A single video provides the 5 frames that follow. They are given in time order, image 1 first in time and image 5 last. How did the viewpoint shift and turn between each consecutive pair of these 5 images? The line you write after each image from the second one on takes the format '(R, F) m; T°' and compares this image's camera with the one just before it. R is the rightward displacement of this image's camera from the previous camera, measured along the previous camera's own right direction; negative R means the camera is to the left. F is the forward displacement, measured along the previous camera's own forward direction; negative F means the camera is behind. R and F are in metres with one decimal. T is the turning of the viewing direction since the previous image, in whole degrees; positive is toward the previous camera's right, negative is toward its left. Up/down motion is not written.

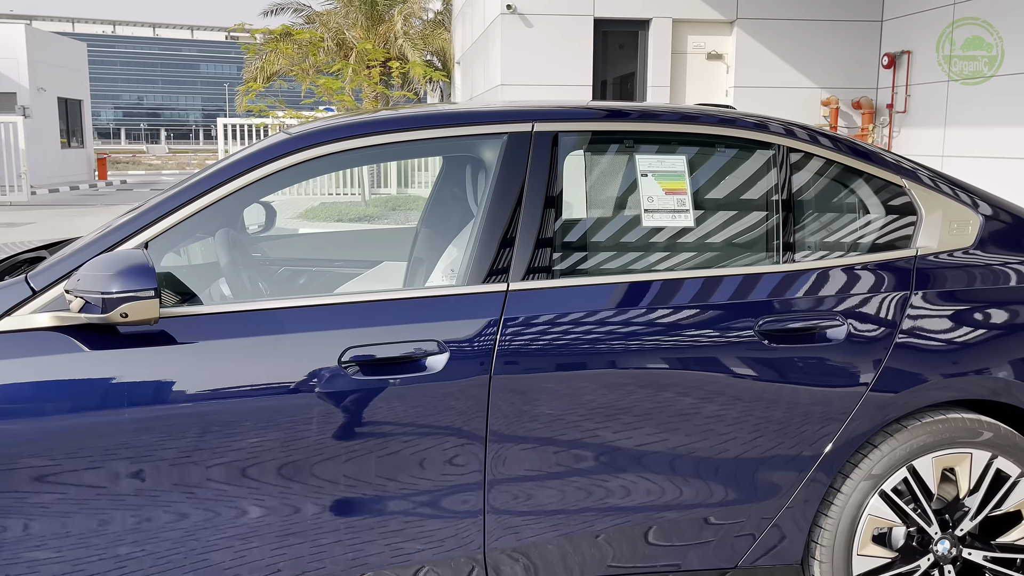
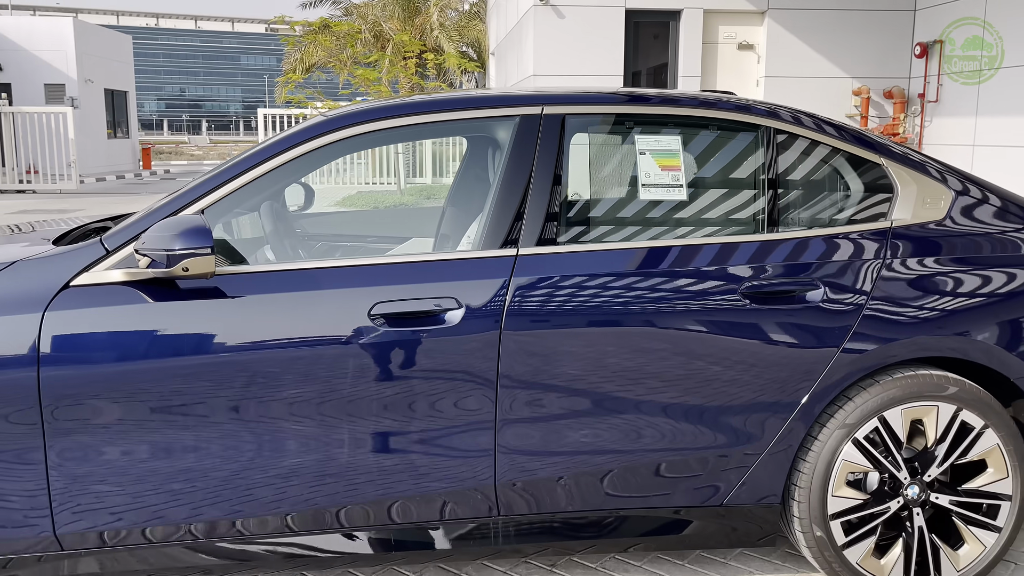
(+0.1, -0.3) m; -2°
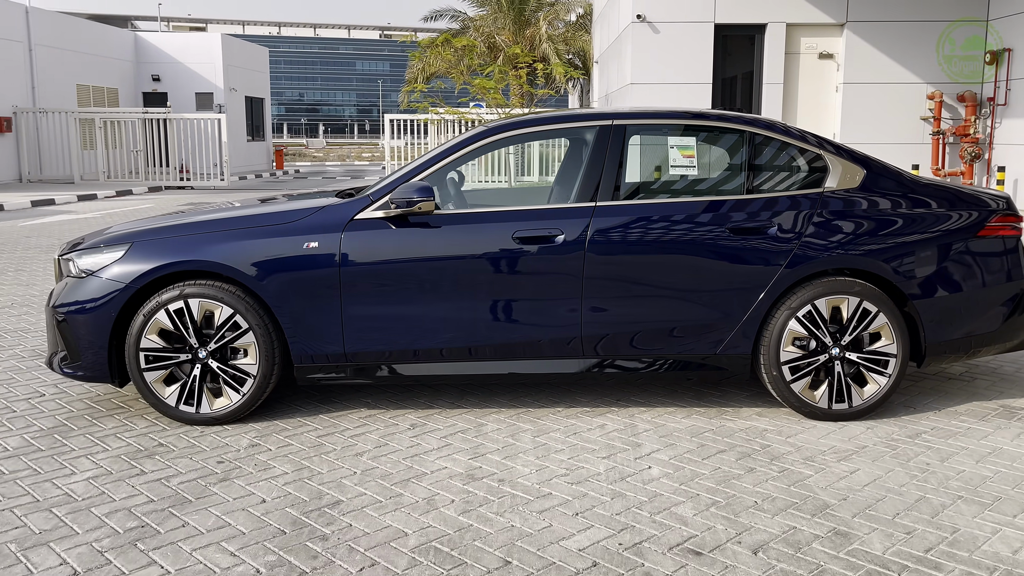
(+0.1, -2.0) m; -7°
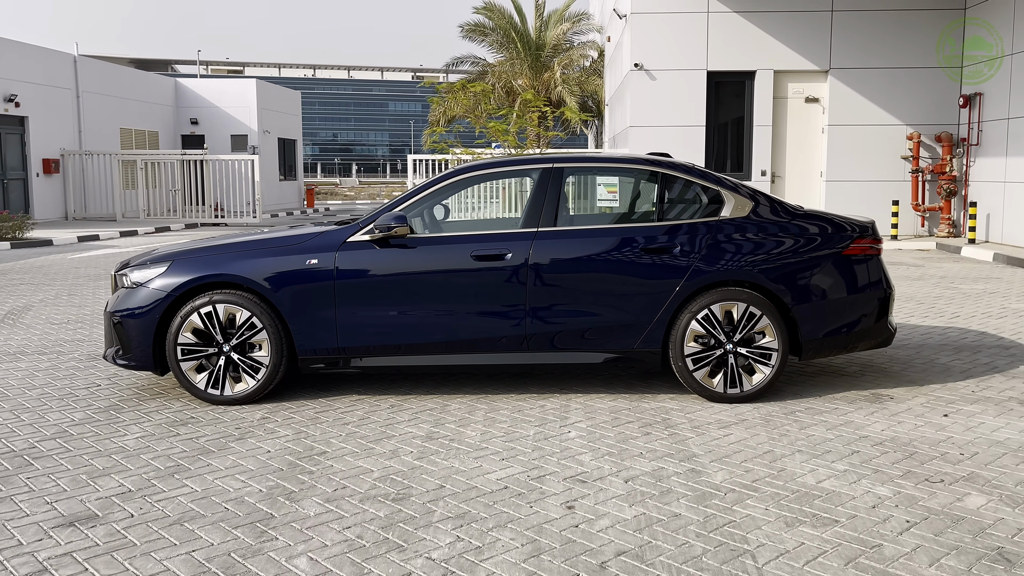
(+0.5, -1.2) m; -2°
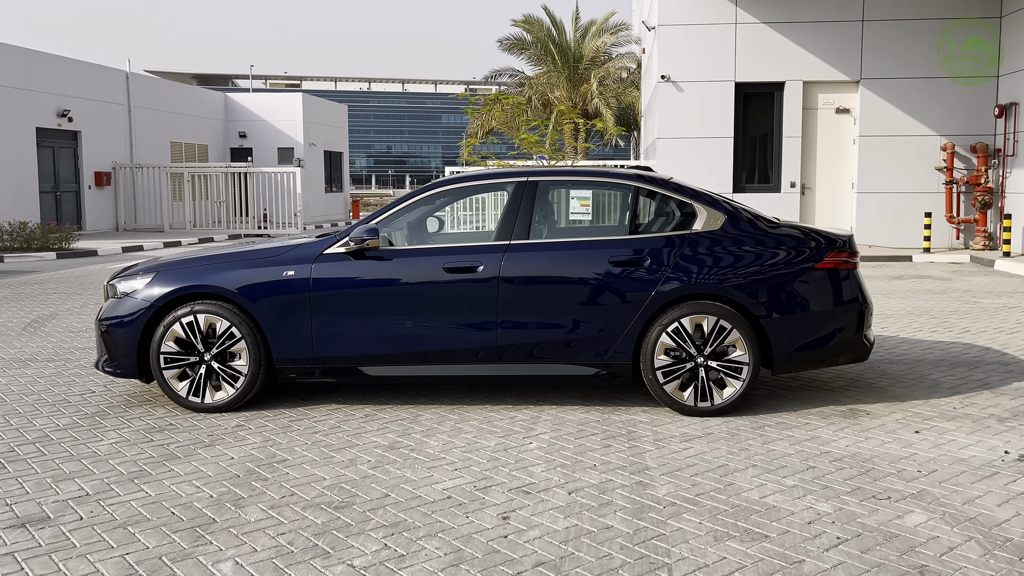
(+0.5, 0.0) m; -3°
